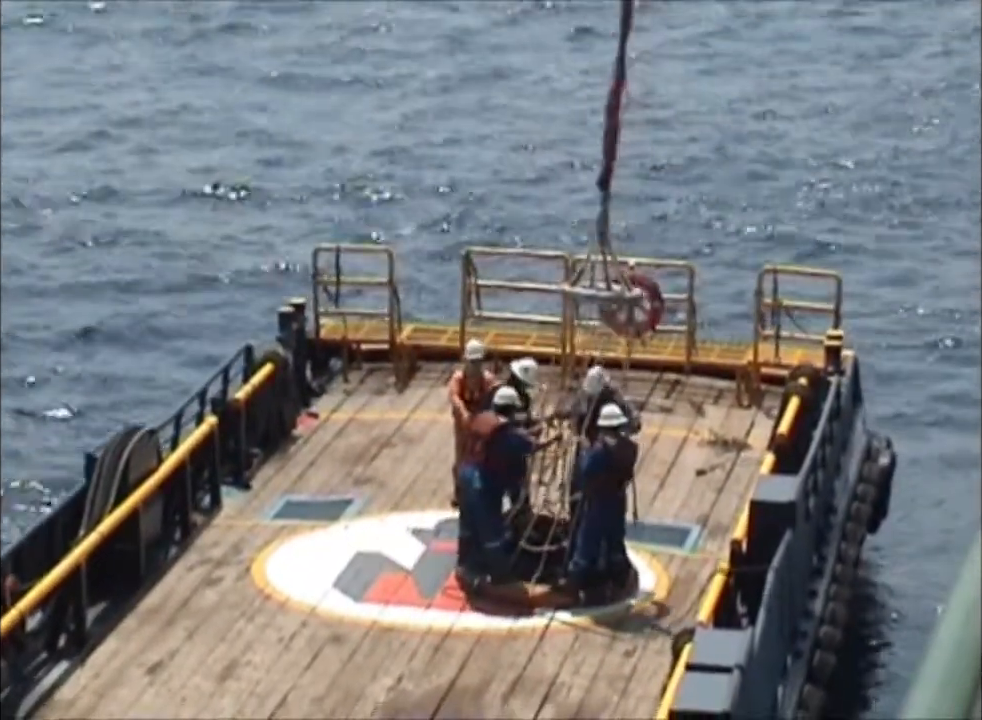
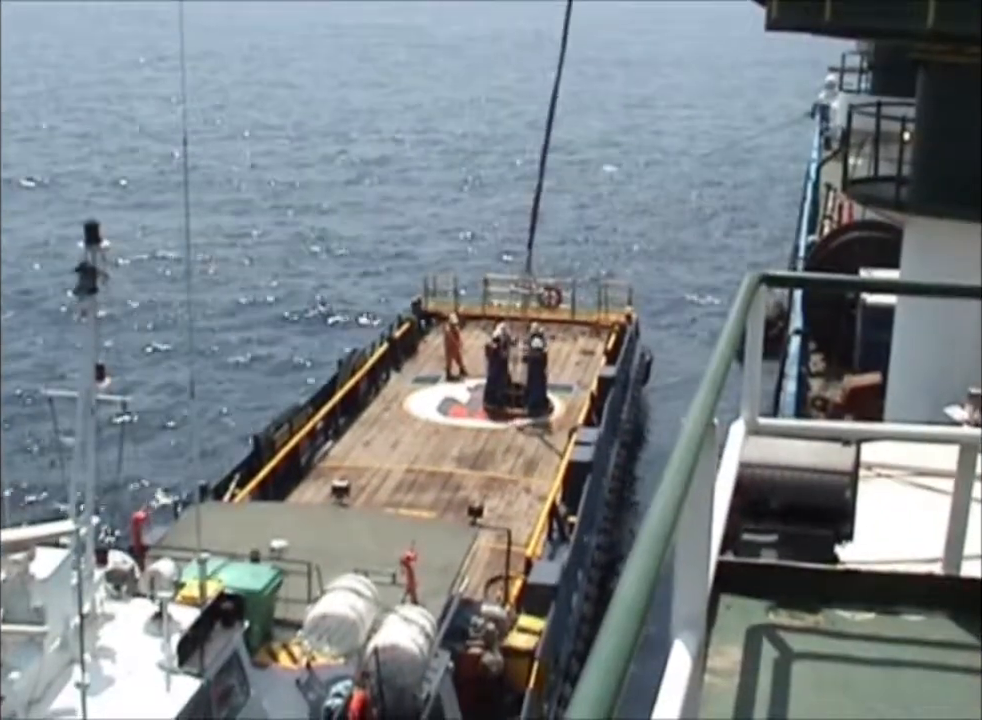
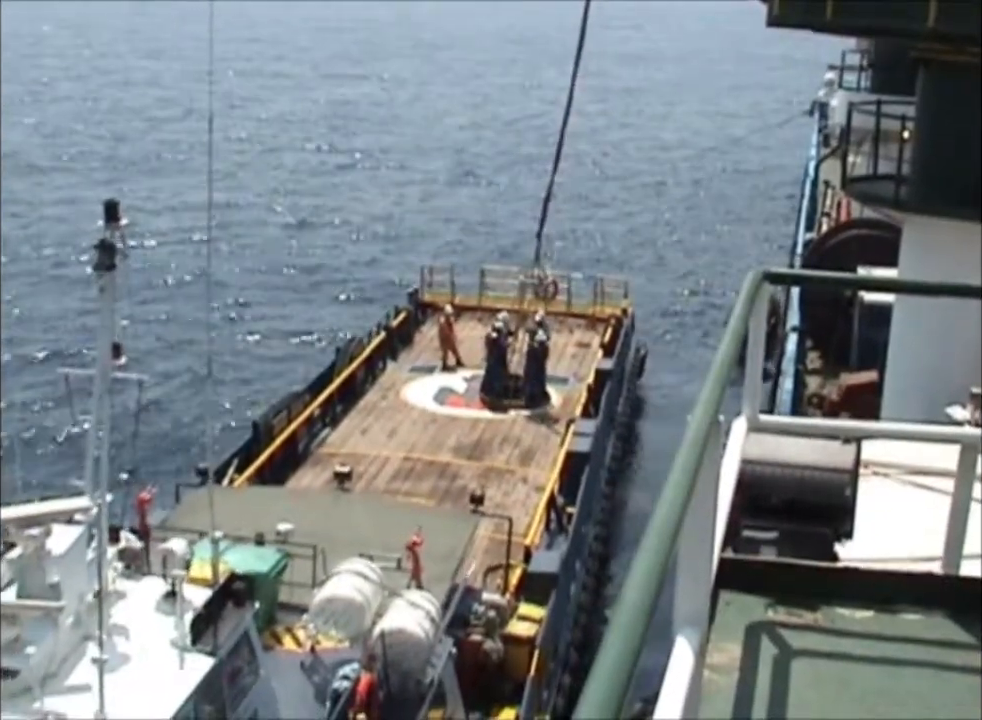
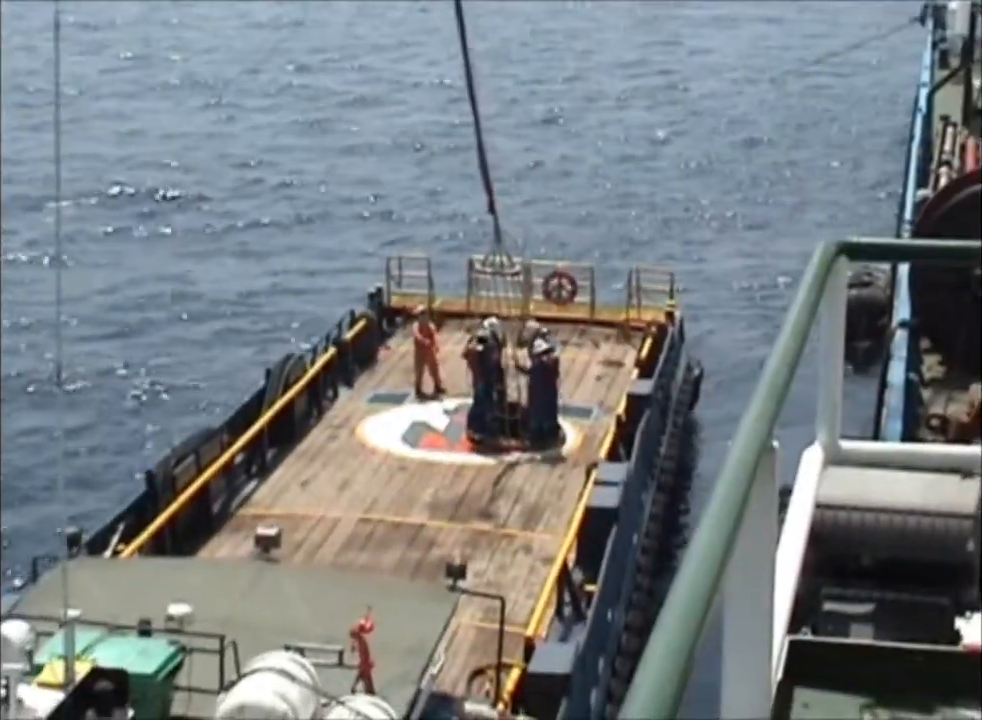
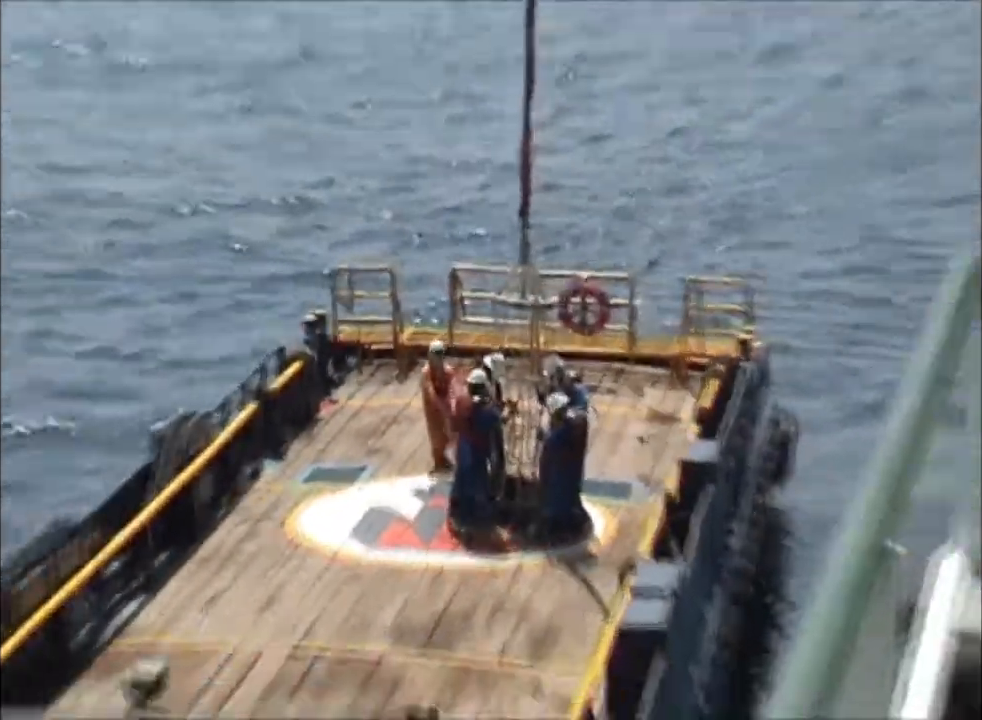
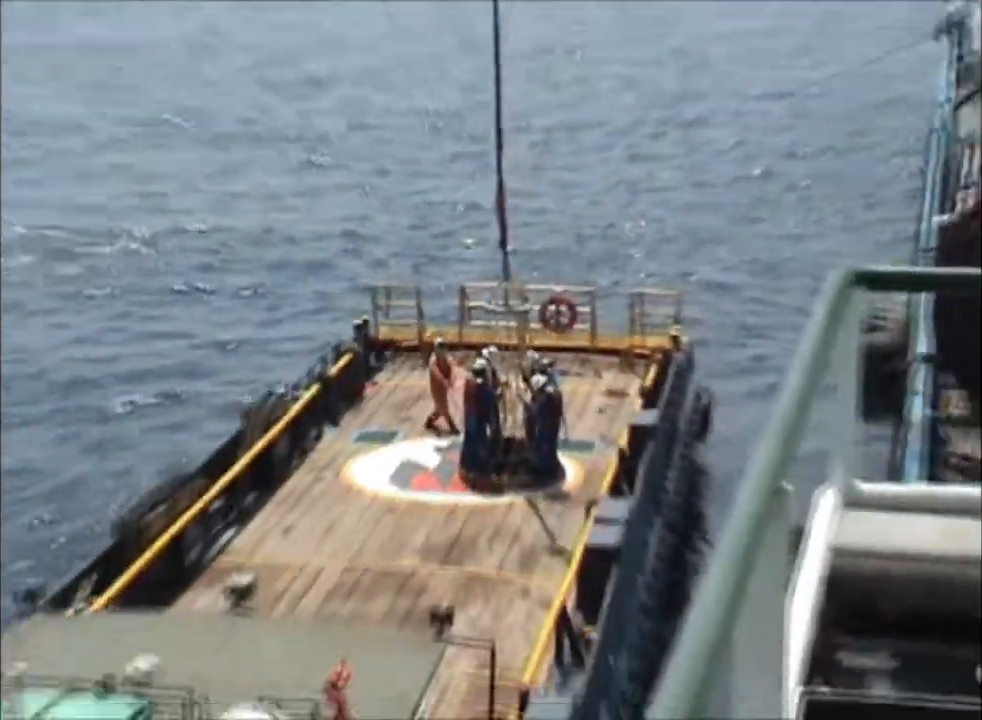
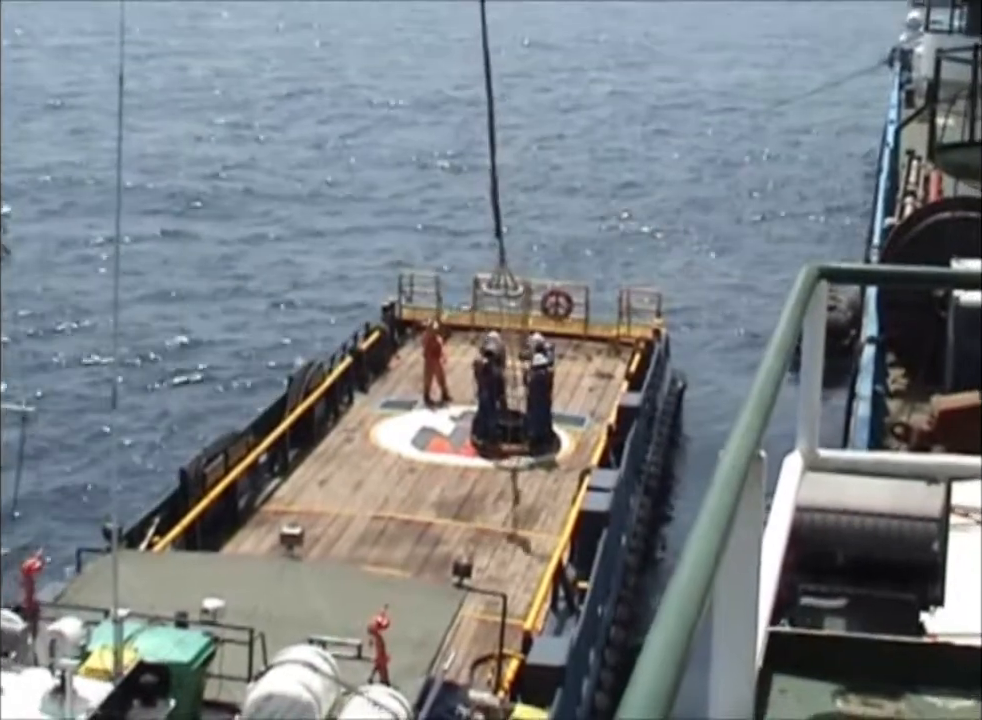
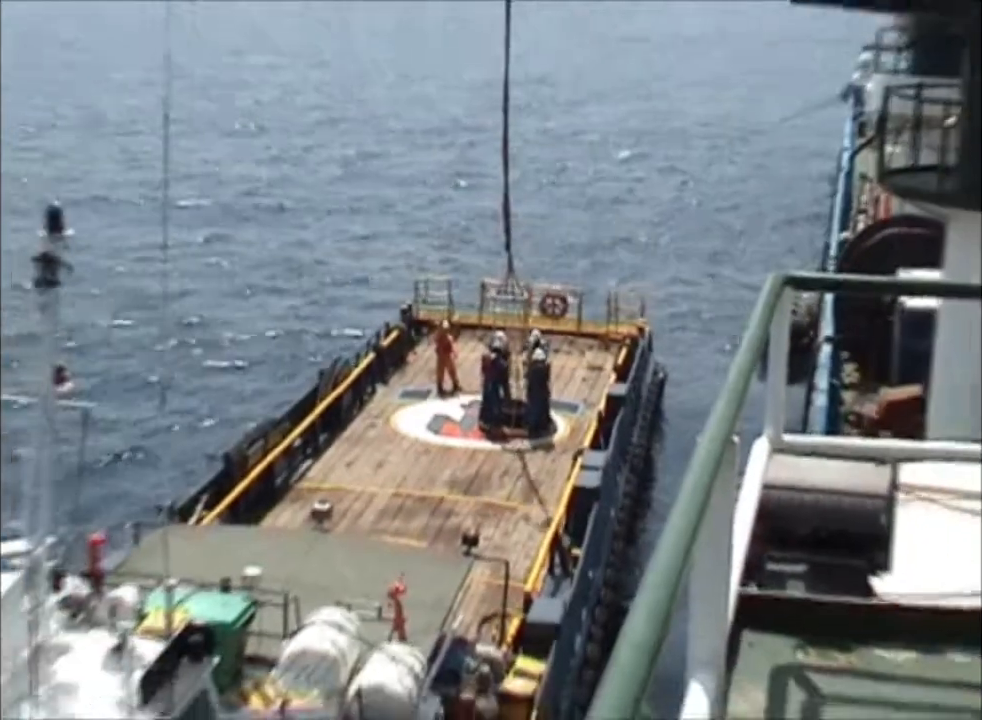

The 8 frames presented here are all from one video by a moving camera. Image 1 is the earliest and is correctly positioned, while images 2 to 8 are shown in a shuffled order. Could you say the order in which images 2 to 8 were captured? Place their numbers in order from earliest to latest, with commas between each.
5, 6, 4, 7, 8, 2, 3
